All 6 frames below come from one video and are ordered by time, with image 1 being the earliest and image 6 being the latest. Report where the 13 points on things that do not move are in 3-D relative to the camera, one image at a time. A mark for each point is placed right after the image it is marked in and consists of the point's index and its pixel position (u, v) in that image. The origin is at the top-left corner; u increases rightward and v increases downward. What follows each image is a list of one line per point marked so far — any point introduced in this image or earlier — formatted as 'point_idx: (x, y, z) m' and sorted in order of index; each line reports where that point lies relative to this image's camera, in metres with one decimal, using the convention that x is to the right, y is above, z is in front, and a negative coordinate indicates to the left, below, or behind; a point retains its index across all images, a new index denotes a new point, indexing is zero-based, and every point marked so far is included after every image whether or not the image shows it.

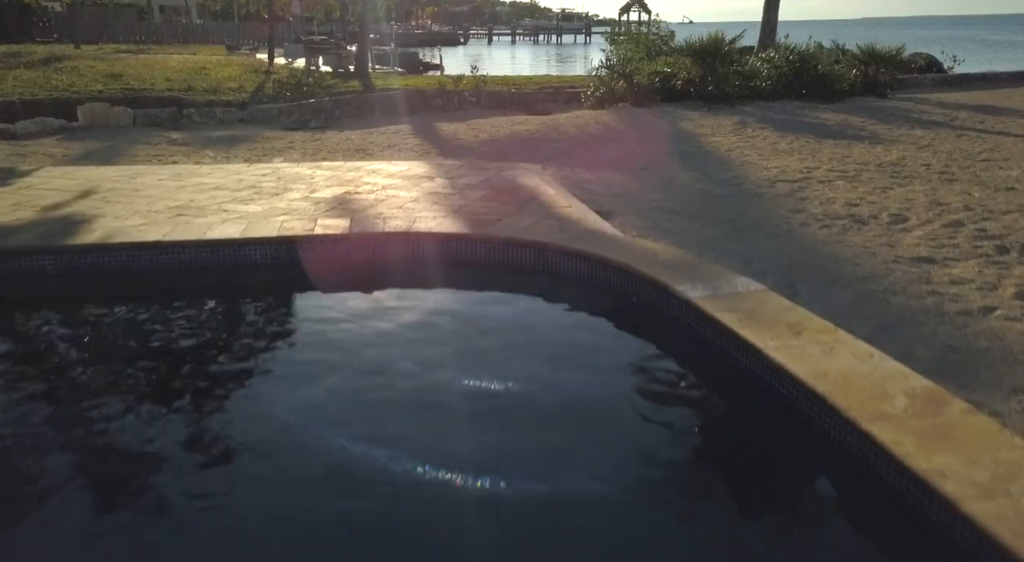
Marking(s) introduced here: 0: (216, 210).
0: (-1.6, +0.4, +4.4) m
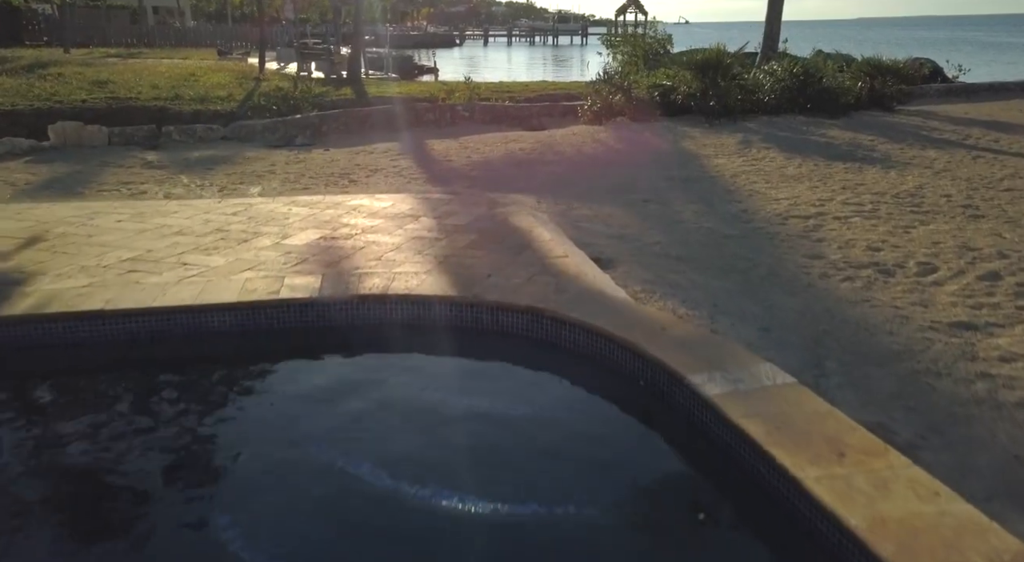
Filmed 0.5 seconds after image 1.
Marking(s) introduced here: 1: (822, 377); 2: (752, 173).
0: (-1.6, +0.1, +4.0) m
1: (+1.2, -0.4, +3.2) m
2: (+2.4, +1.1, +8.0) m
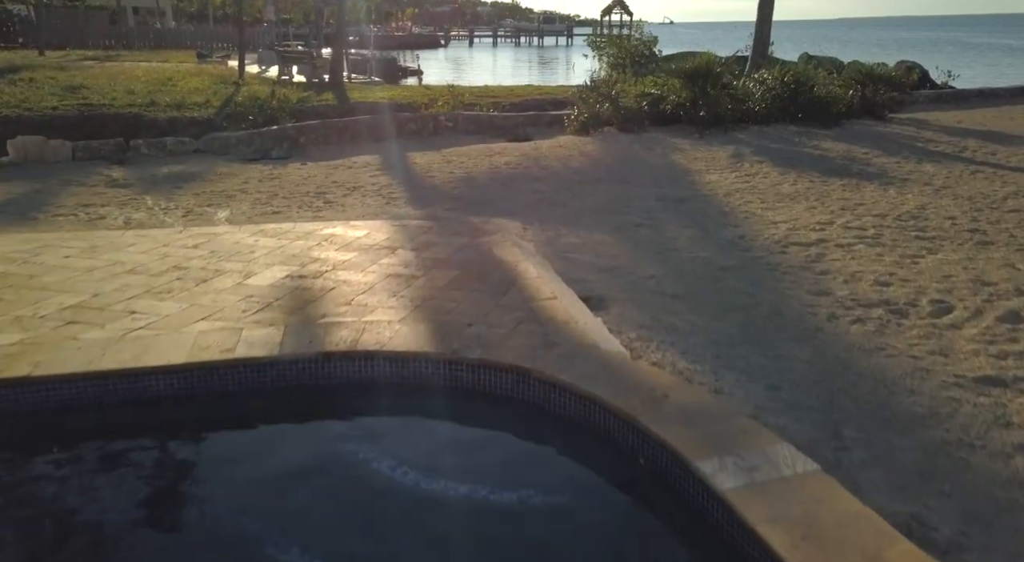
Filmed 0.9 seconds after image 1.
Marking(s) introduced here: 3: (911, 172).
0: (-1.7, -0.1, +3.6) m
1: (+1.2, -0.6, +2.8) m
2: (+2.2, +0.9, +7.7) m
3: (+4.4, +1.2, +9.0) m
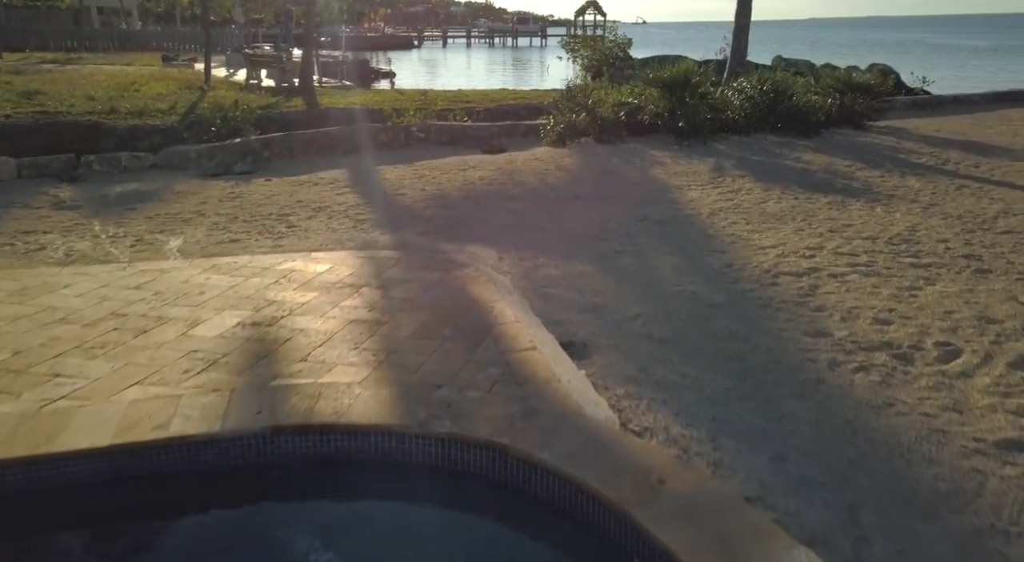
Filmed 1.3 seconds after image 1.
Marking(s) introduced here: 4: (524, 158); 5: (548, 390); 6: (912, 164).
0: (-1.8, -0.4, +3.1) m
1: (+1.1, -0.8, +2.5) m
2: (+2.0, +0.7, +7.4) m
3: (+4.2, +1.0, +8.8) m
4: (+0.2, +1.5, +10.0) m
5: (+0.1, -0.4, +3.2) m
6: (+5.1, +1.5, +10.3) m
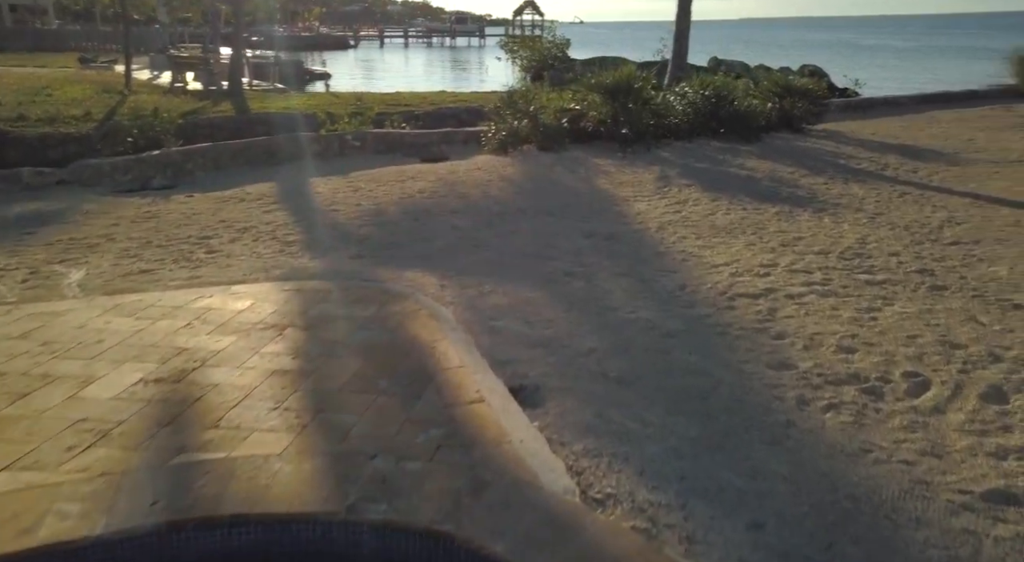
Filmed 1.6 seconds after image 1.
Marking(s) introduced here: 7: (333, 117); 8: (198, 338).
0: (-2.0, -0.6, +2.6) m
1: (+0.9, -1.0, +2.2) m
2: (+1.5, +0.5, +7.2) m
3: (+3.5, +0.9, +8.7) m
4: (-0.6, +1.3, +9.6) m
5: (-0.1, -0.6, +2.8) m
6: (+4.3, +1.4, +10.3) m
7: (-3.1, +2.8, +13.9) m
8: (-1.4, -0.3, +3.7) m
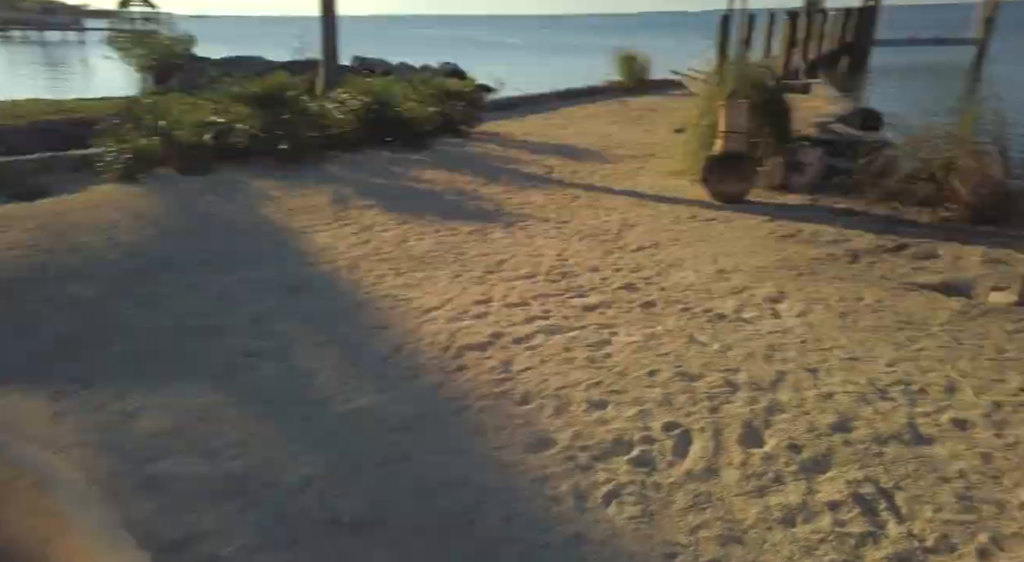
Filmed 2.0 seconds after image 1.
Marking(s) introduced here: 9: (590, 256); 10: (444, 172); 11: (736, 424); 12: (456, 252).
0: (-2.4, -1.2, +0.7) m
1: (+0.5, -1.2, +1.5) m
2: (-1.1, +0.2, +6.2) m
3: (+0.1, +0.8, +8.5) m
4: (-4.0, +0.7, +7.6) m
5: (-0.6, -1.0, +1.7) m
6: (+0.2, +1.4, +10.2) m
7: (-8.2, +1.8, +10.6) m
8: (-2.3, -0.9, +1.9) m
9: (+0.6, +0.2, +6.5) m
10: (-0.8, +1.3, +10.0) m
11: (+1.0, -0.6, +3.7) m
12: (-0.4, +0.2, +6.4) m
